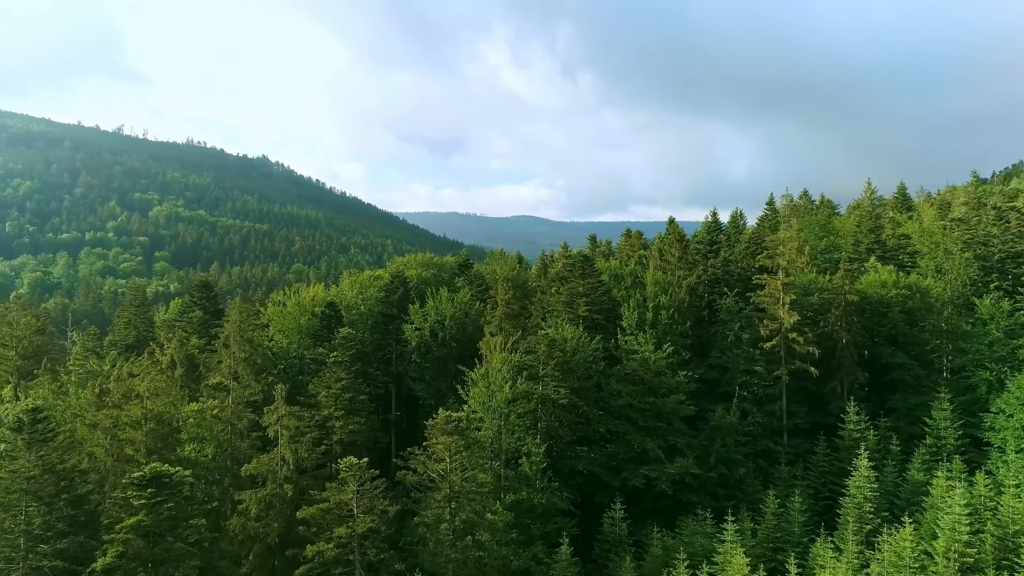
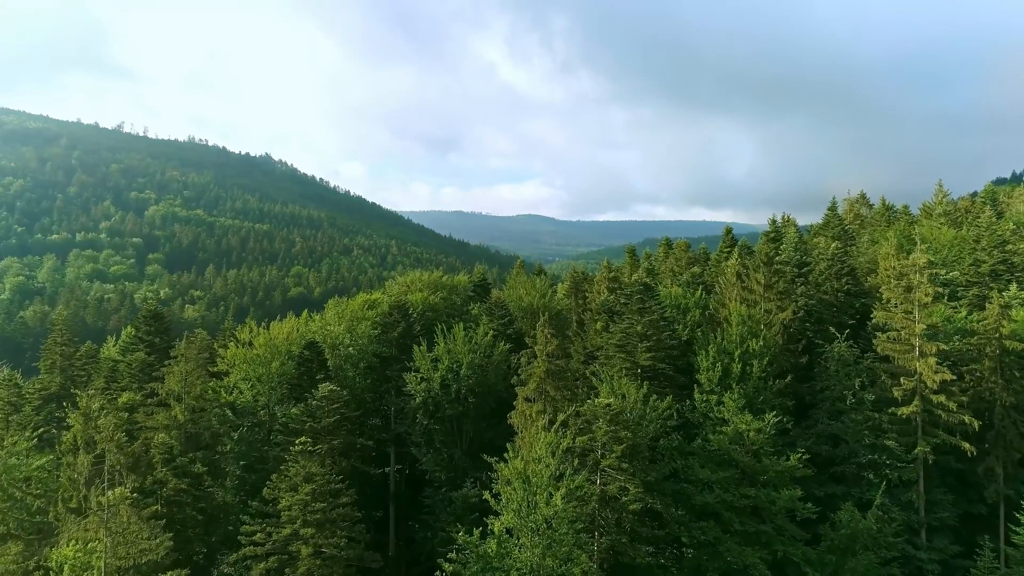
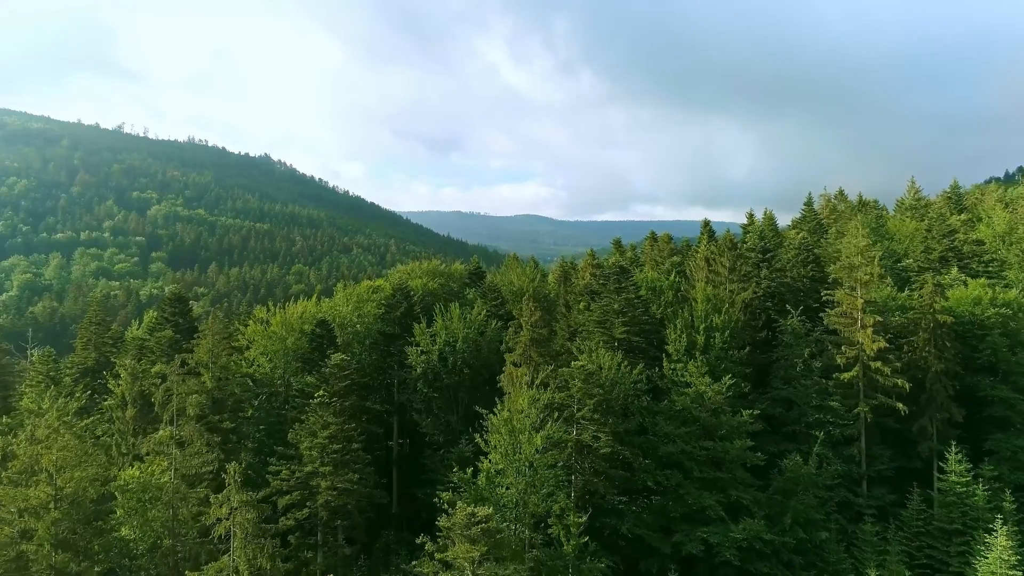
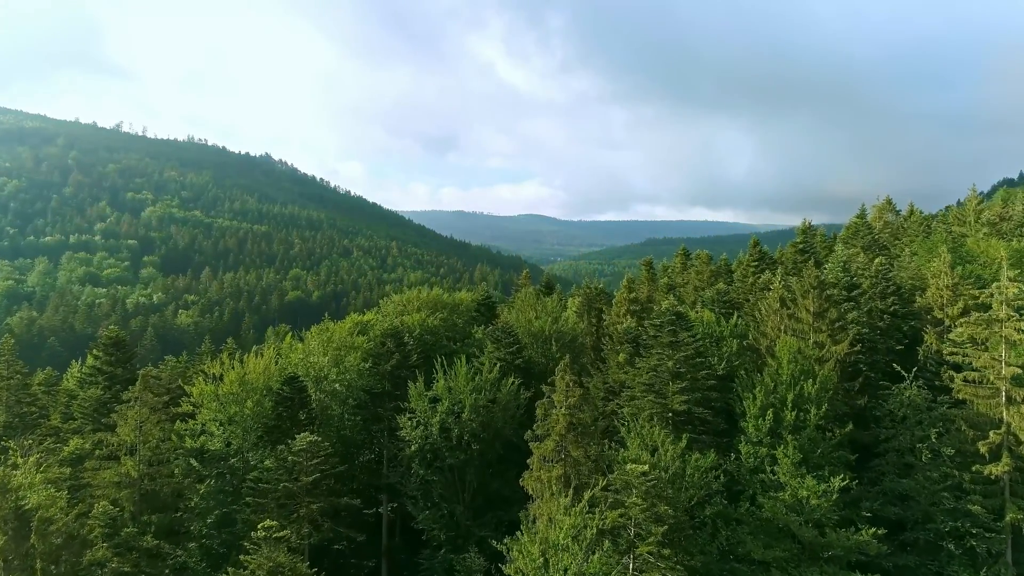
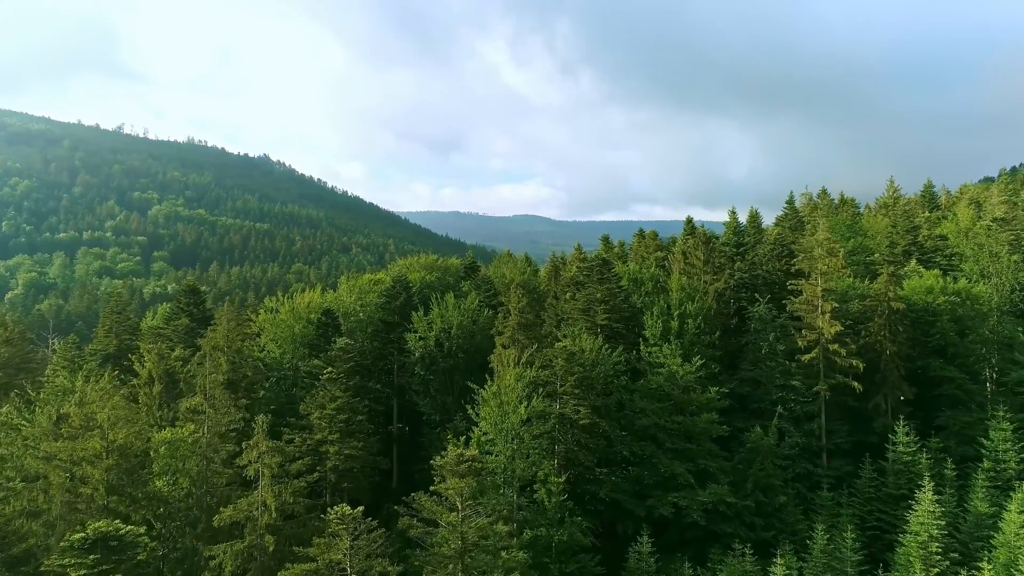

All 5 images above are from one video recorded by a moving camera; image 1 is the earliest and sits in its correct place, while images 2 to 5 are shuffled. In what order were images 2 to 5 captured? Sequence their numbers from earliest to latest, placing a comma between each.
5, 3, 2, 4
